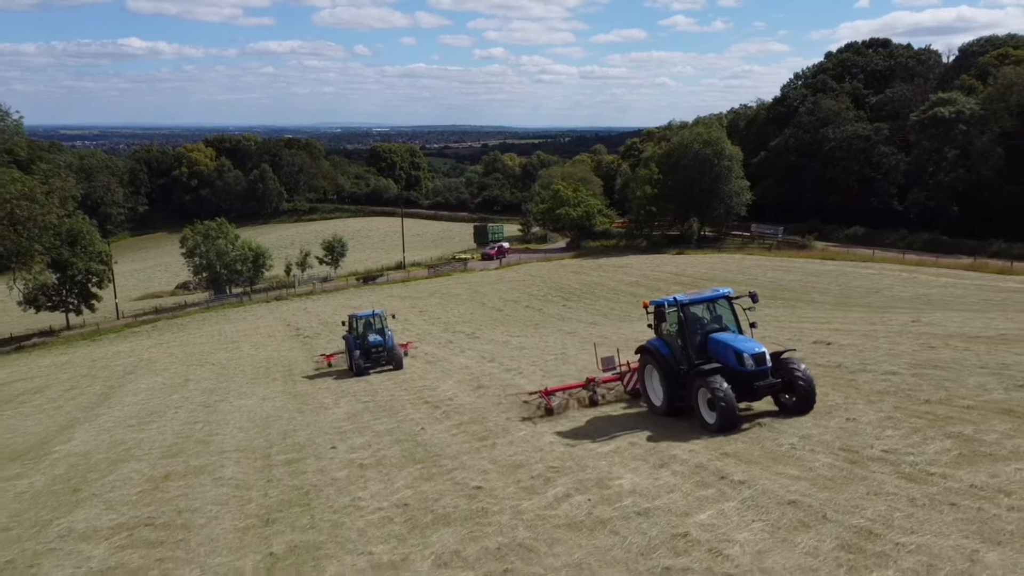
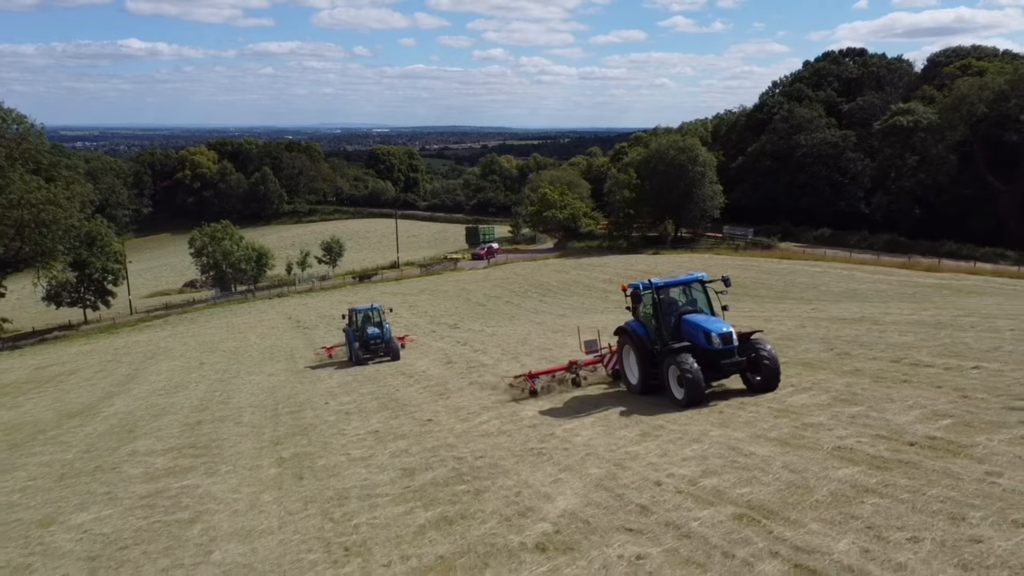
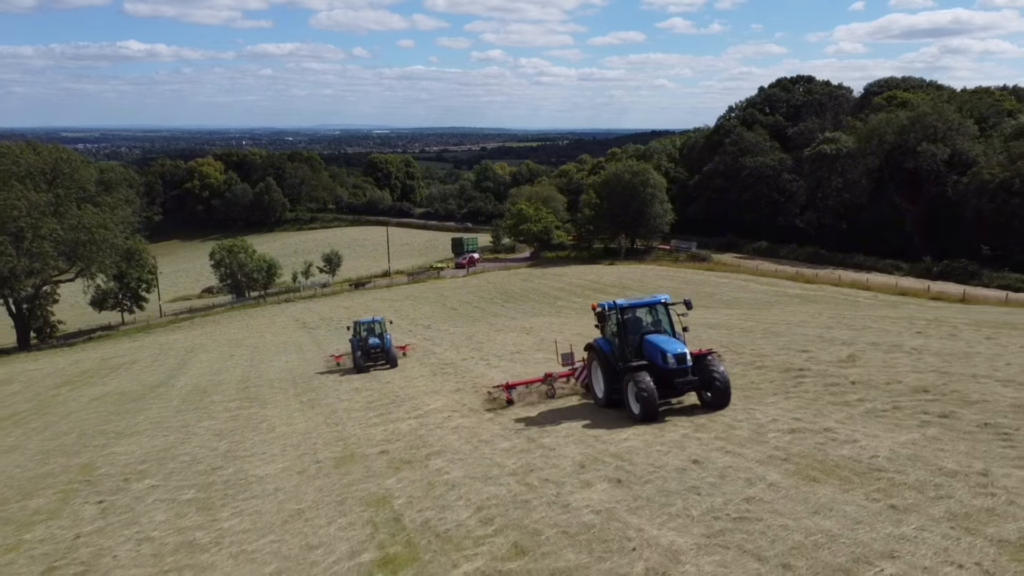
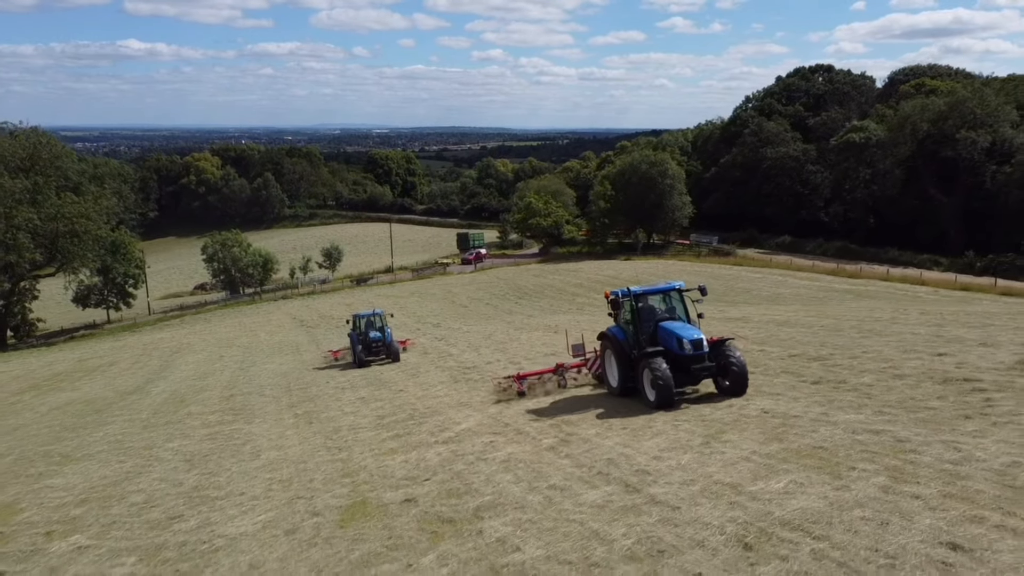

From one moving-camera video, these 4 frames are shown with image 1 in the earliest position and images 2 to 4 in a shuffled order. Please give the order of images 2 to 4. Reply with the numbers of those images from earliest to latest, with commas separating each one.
2, 4, 3
